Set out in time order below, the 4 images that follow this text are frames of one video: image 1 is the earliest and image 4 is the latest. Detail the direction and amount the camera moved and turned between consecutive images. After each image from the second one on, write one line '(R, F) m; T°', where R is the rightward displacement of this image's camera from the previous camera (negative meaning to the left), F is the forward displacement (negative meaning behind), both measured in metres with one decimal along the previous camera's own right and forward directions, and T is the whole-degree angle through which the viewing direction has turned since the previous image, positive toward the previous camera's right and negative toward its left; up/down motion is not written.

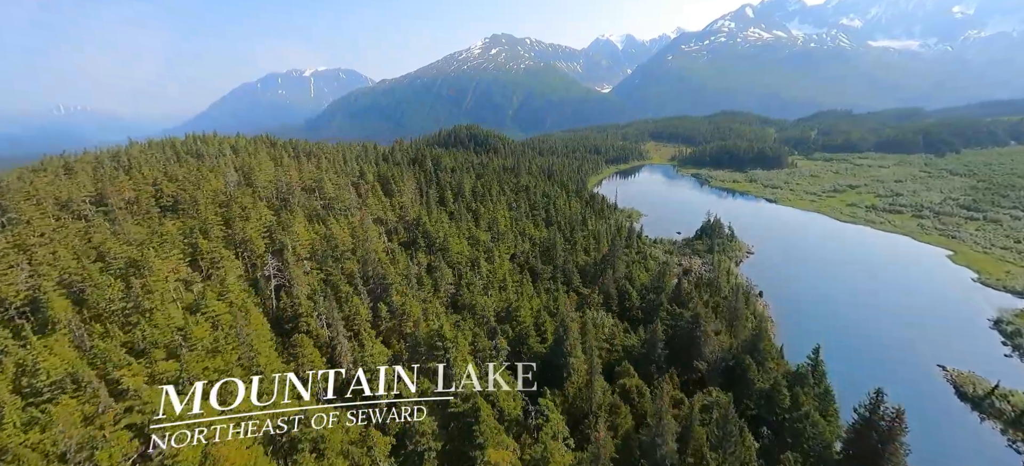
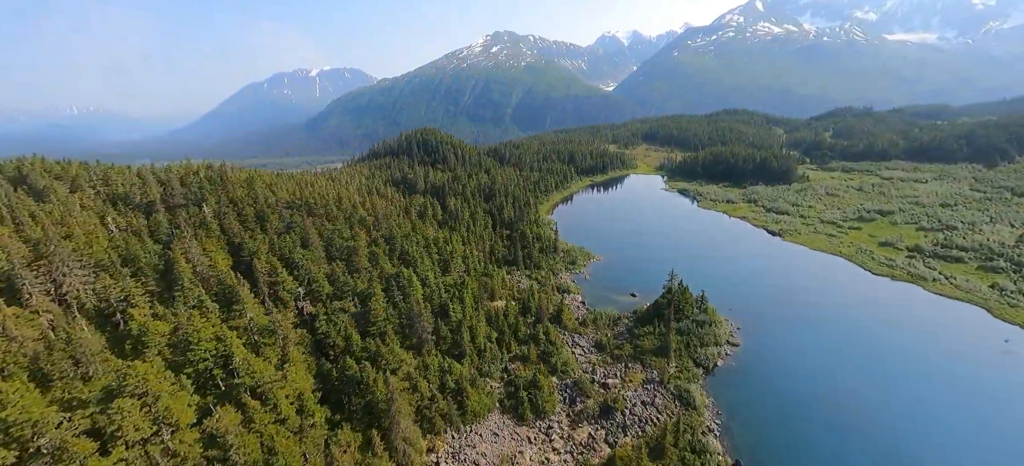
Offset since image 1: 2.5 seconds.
(+24.5, +32.8) m; -1°
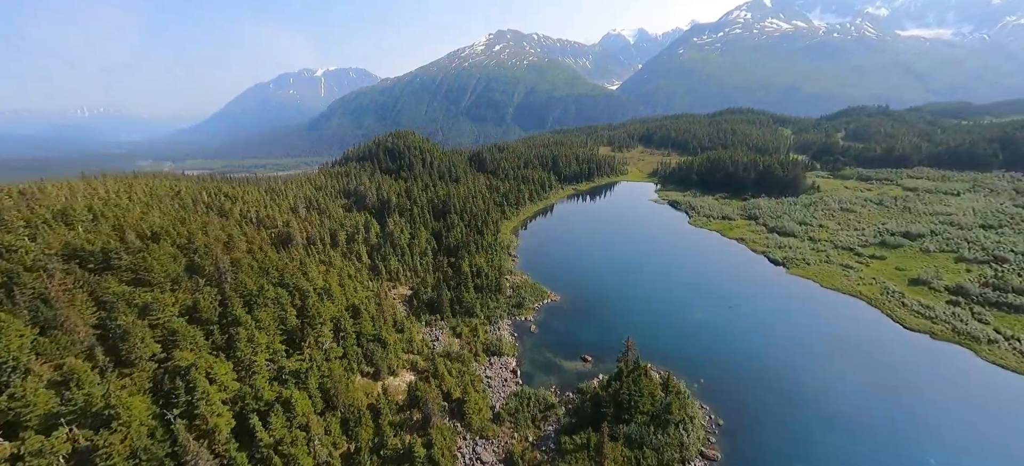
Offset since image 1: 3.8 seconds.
(+13.0, +17.1) m; -1°
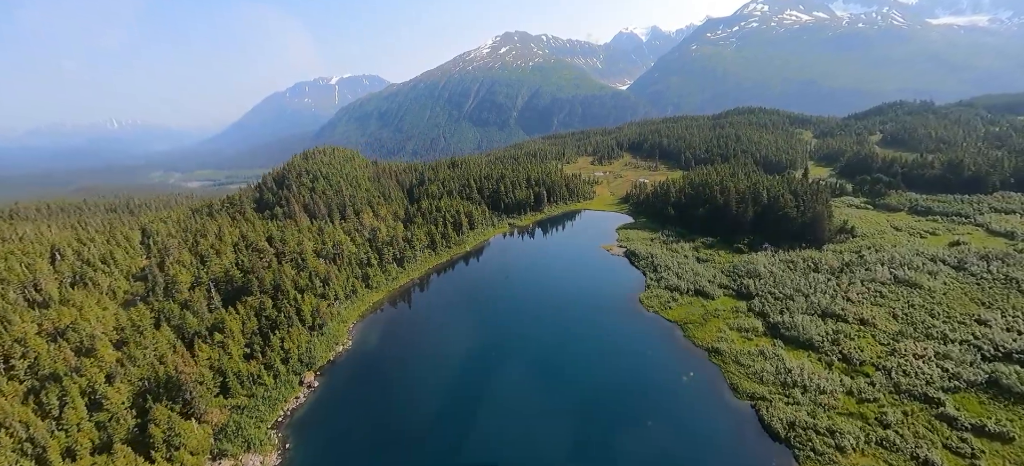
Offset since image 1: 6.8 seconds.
(+29.6, +38.3) m; -2°
